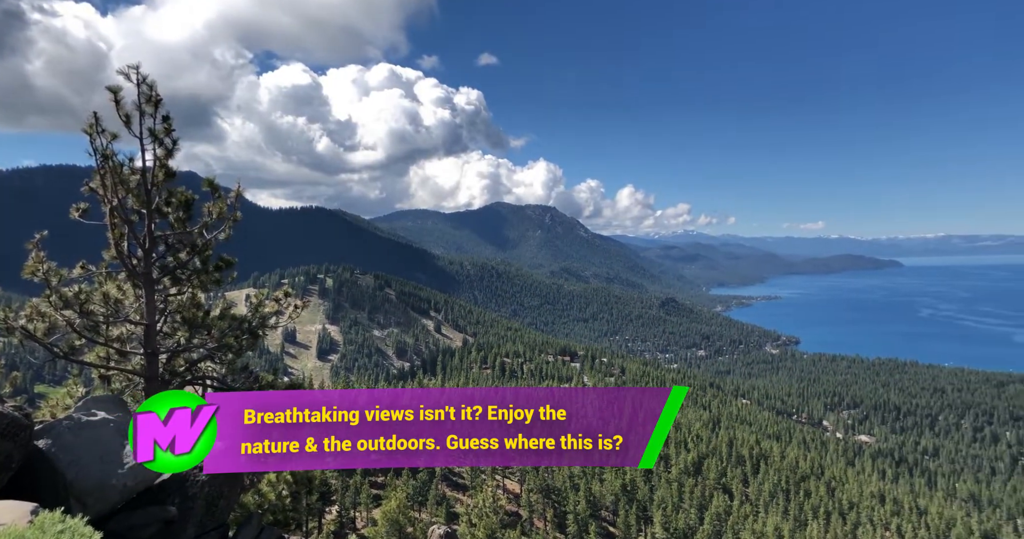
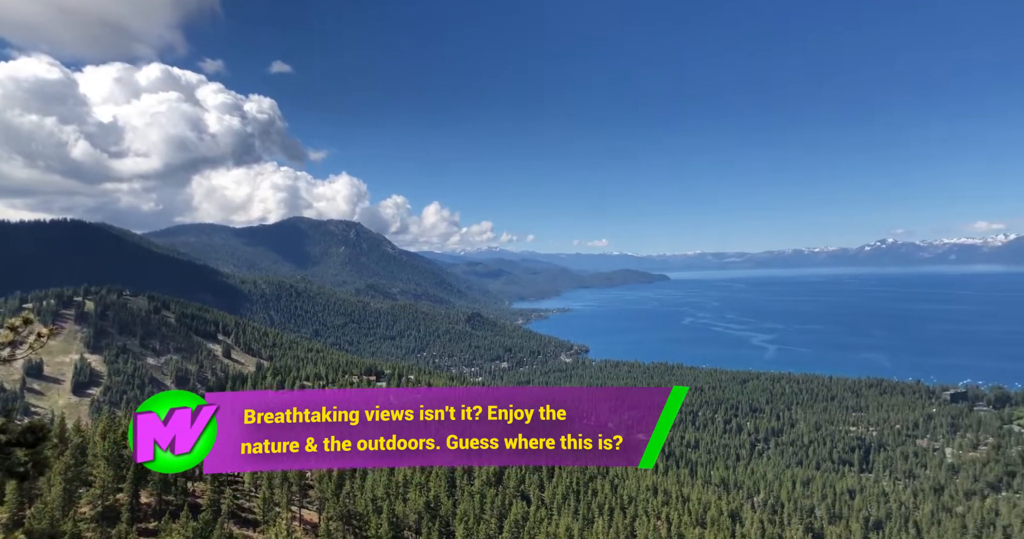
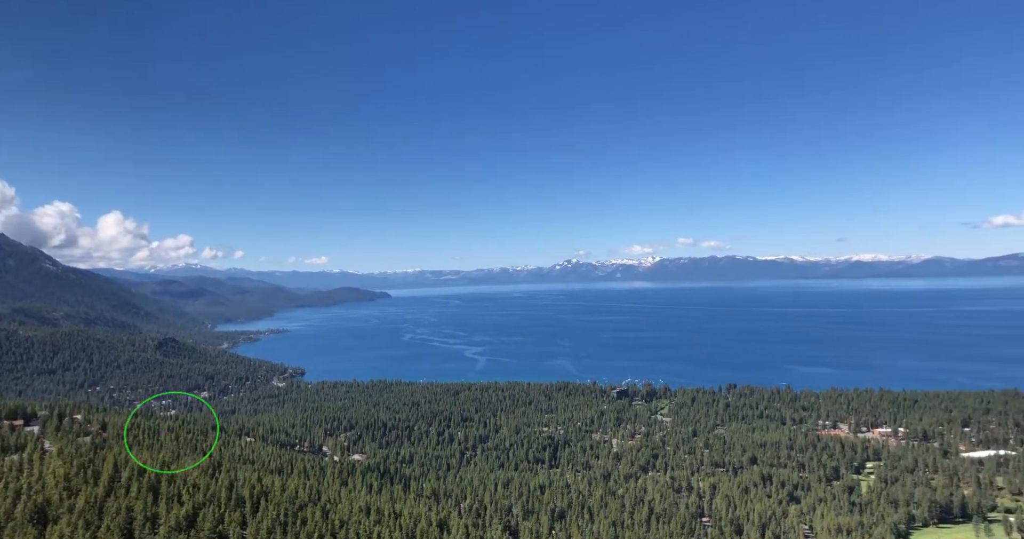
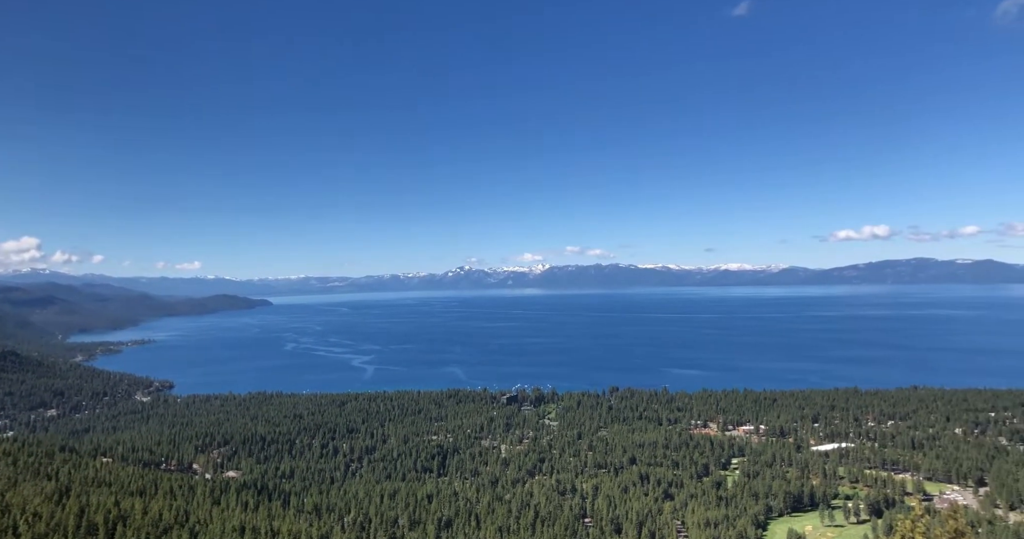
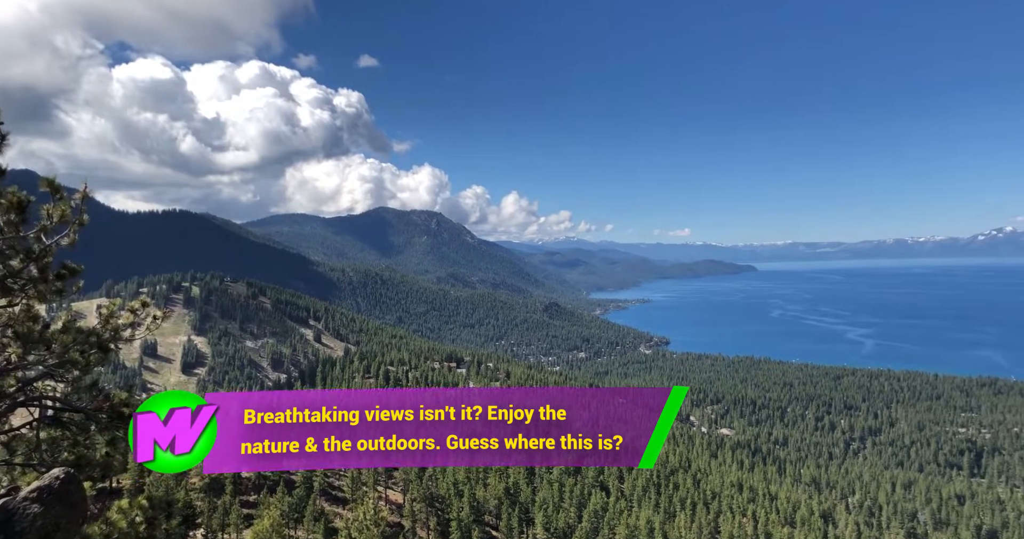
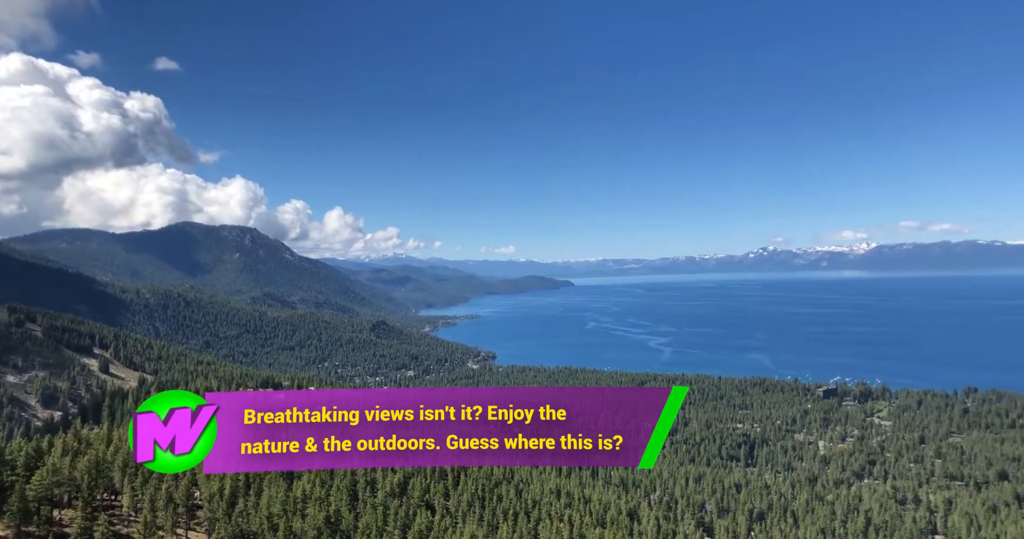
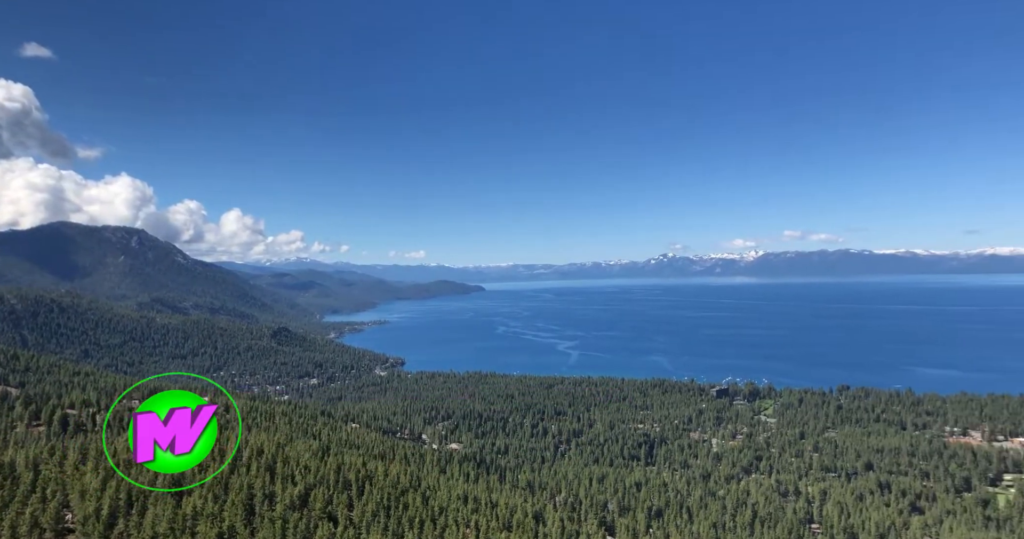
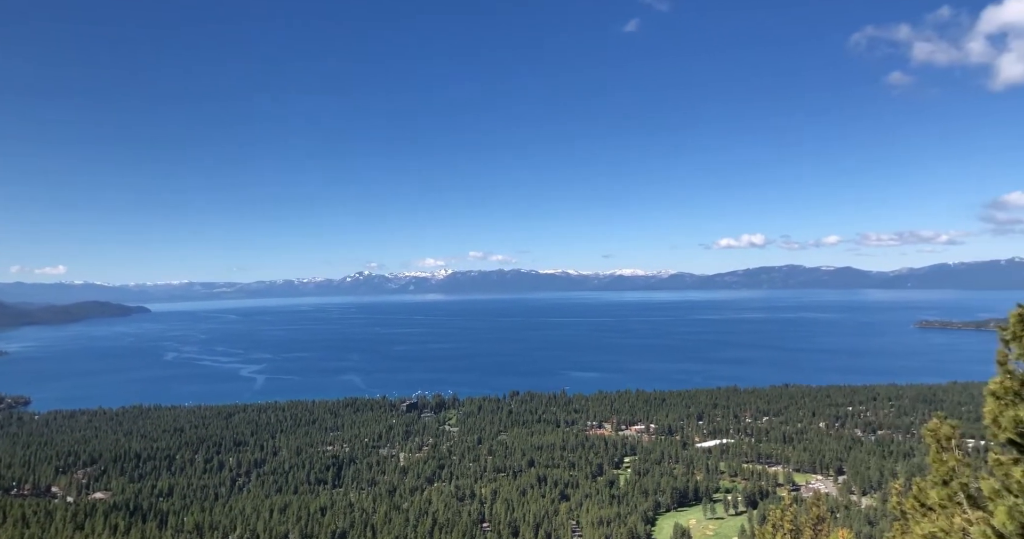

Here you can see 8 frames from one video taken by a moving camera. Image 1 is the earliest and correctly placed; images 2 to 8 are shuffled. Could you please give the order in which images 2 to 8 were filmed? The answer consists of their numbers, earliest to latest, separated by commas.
5, 2, 6, 7, 3, 4, 8
